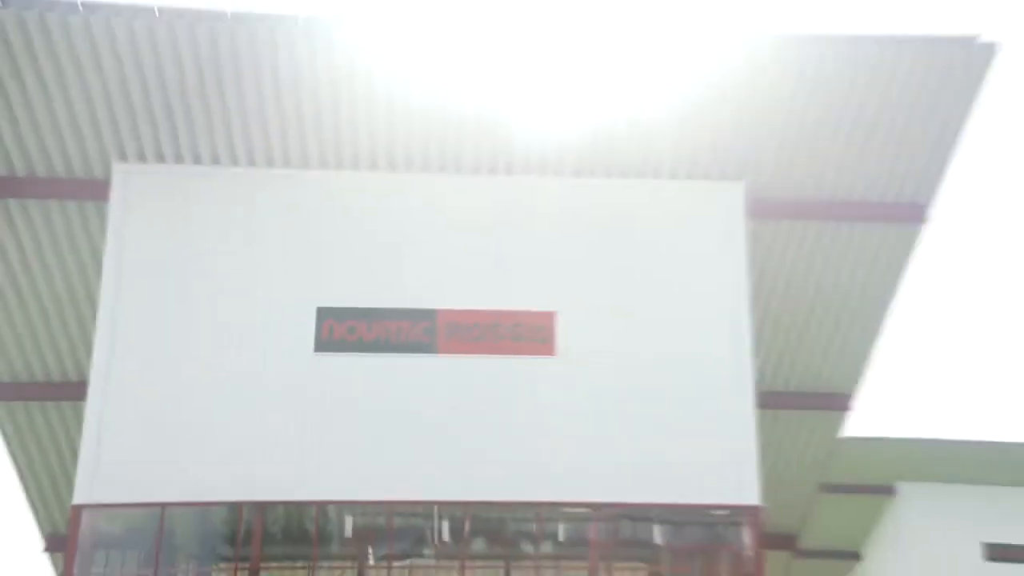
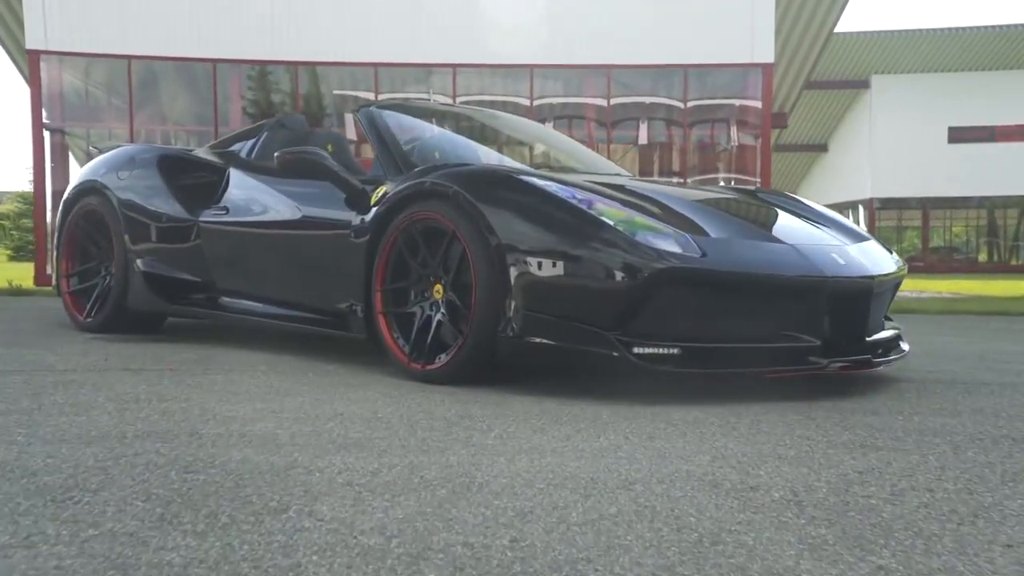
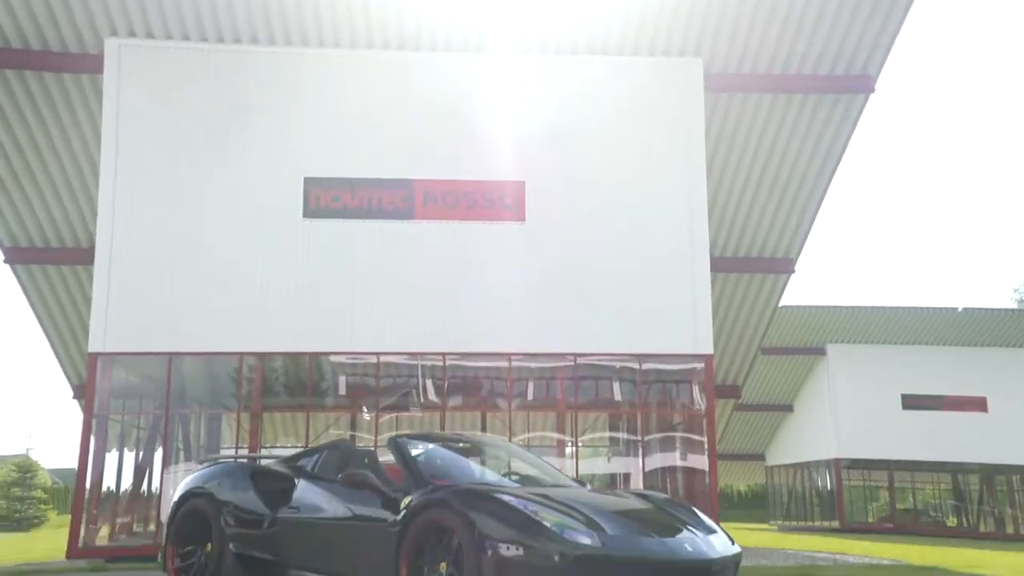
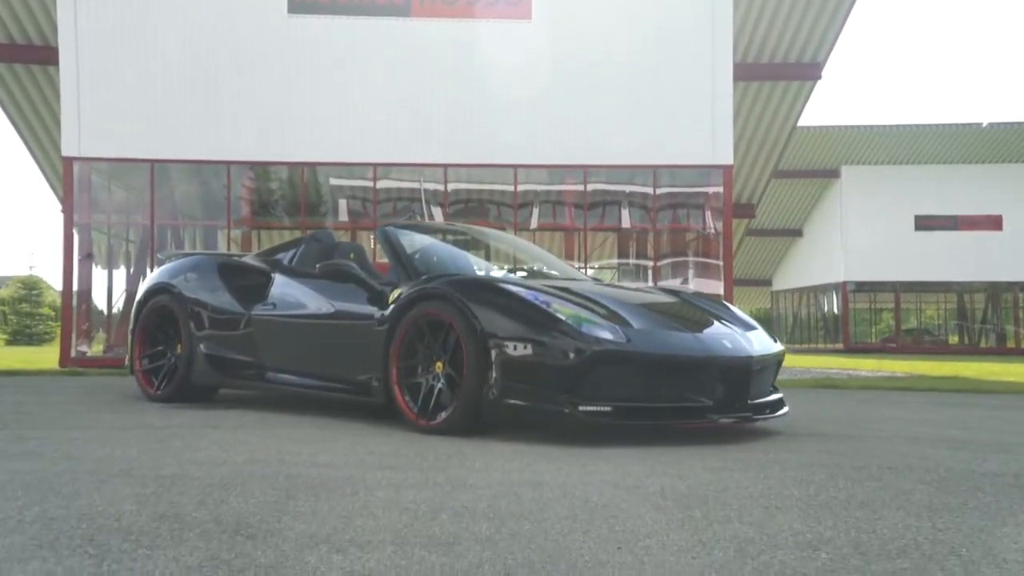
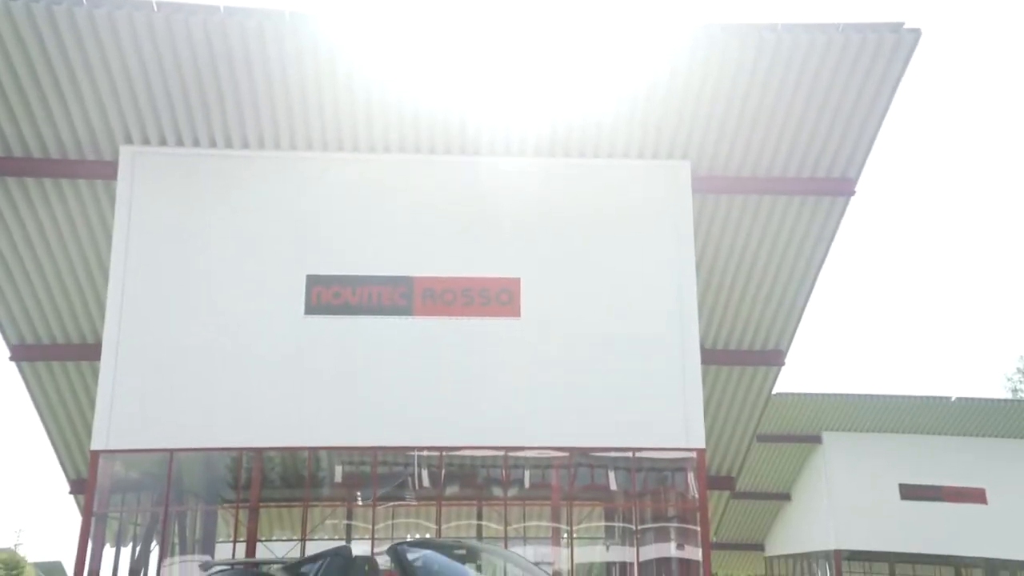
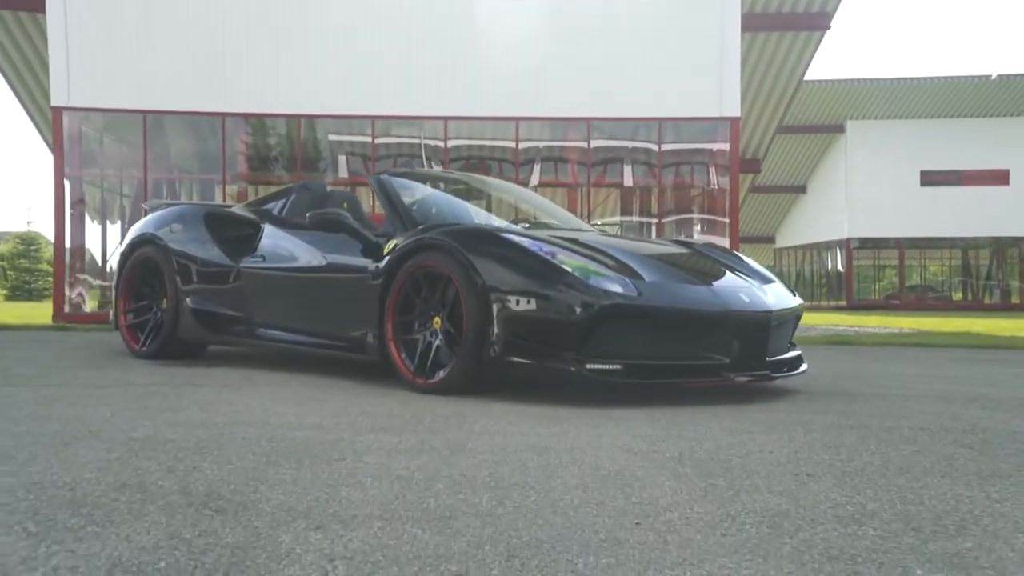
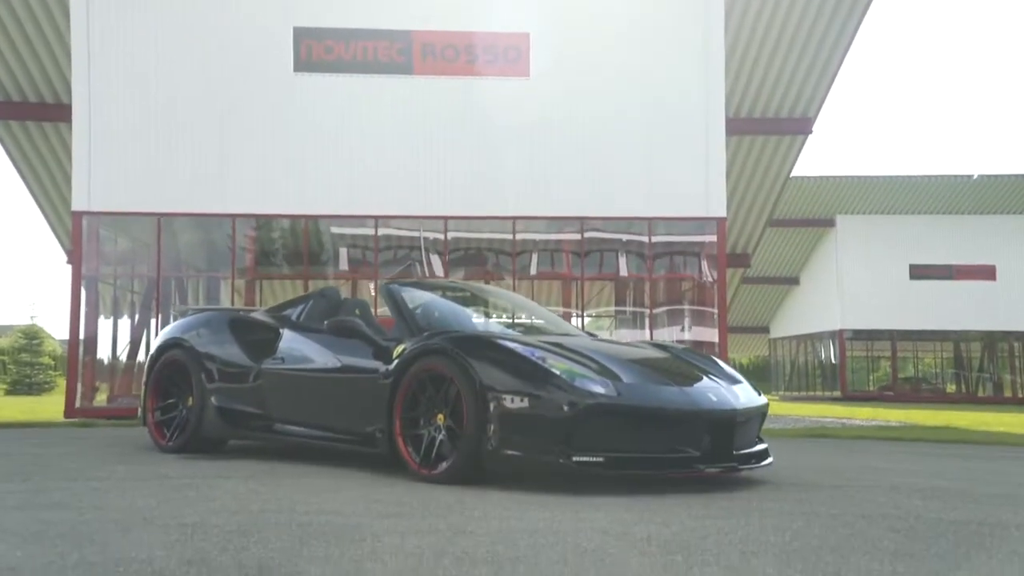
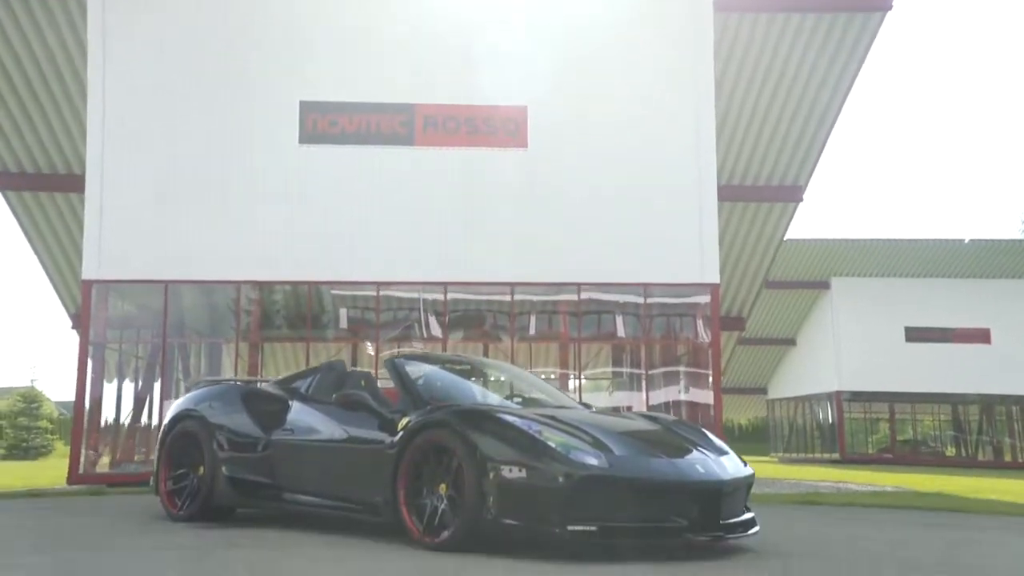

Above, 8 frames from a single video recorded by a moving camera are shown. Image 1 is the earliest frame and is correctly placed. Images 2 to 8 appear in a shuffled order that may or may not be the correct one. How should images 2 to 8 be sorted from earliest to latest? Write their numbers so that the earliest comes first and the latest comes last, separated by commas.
5, 3, 8, 7, 4, 6, 2
